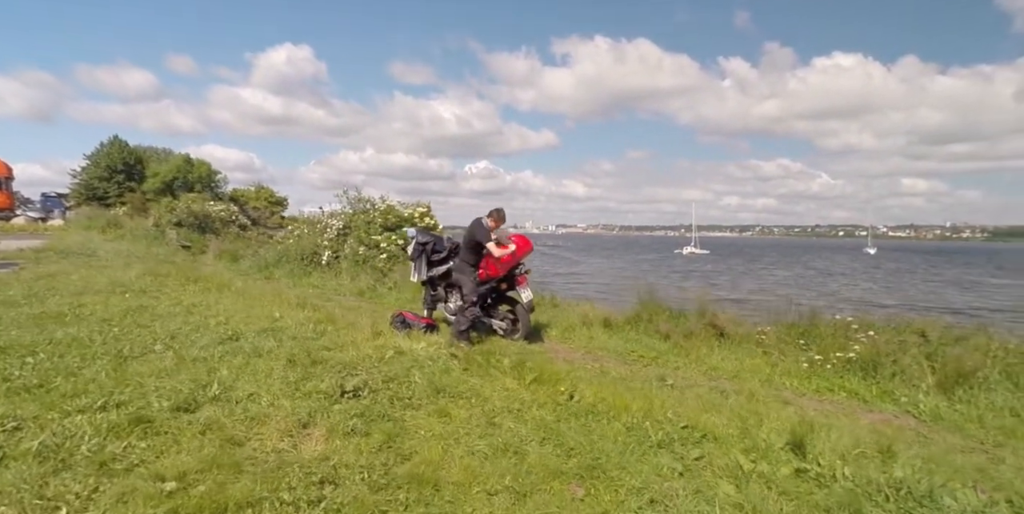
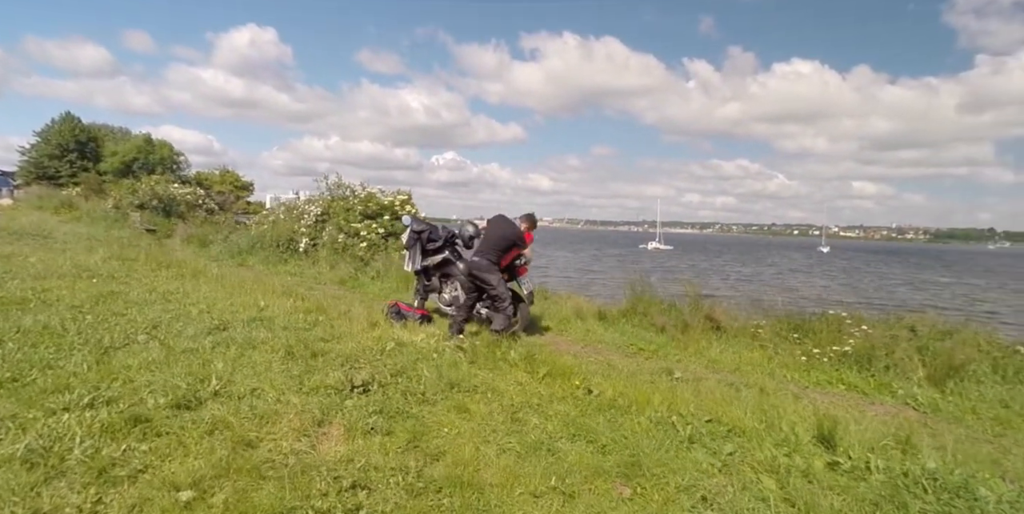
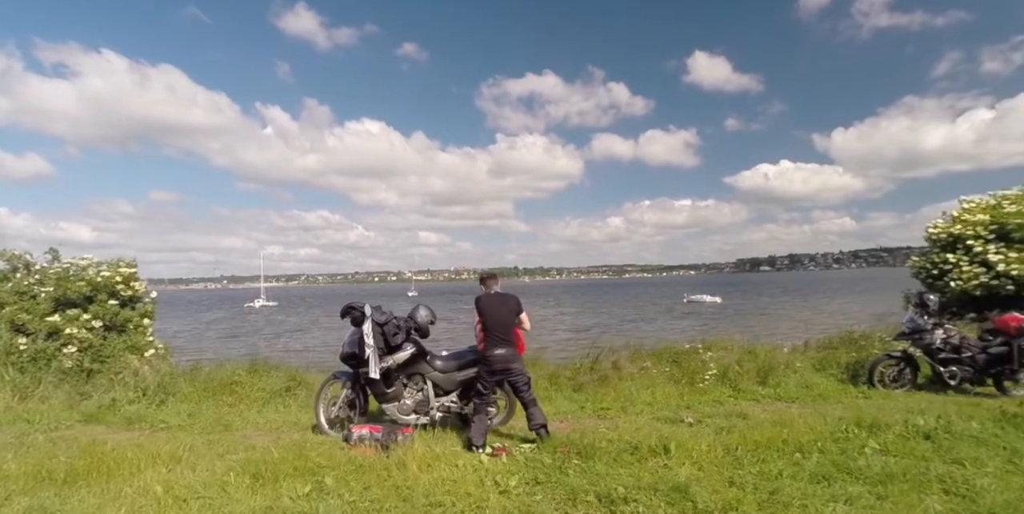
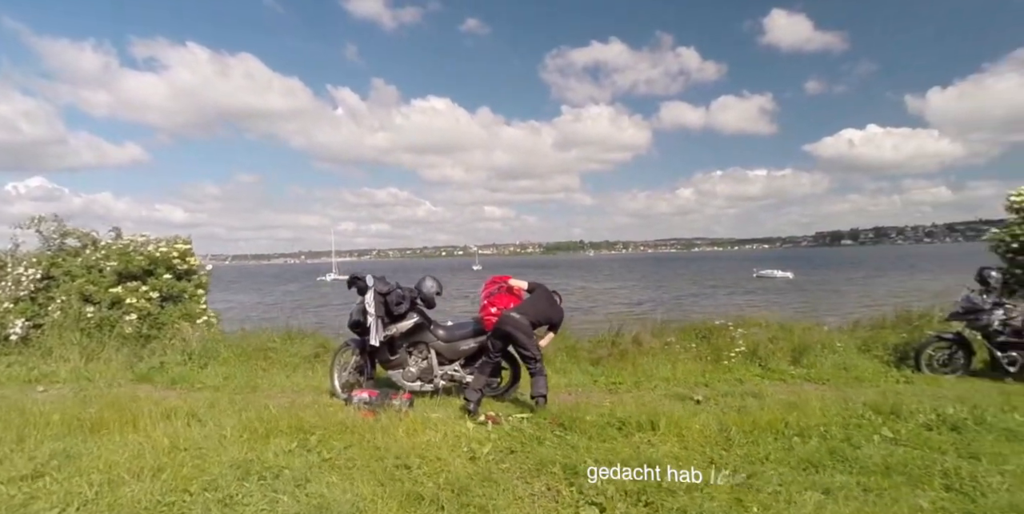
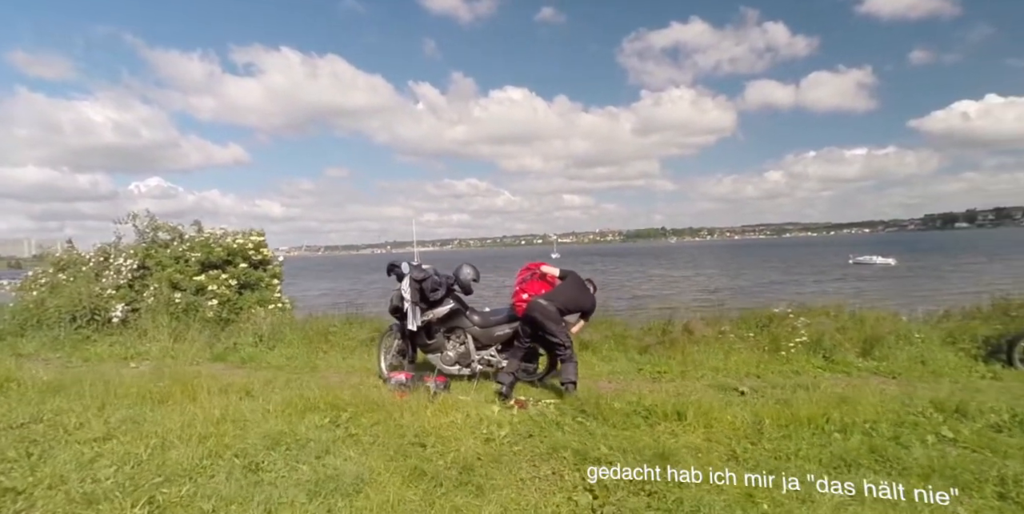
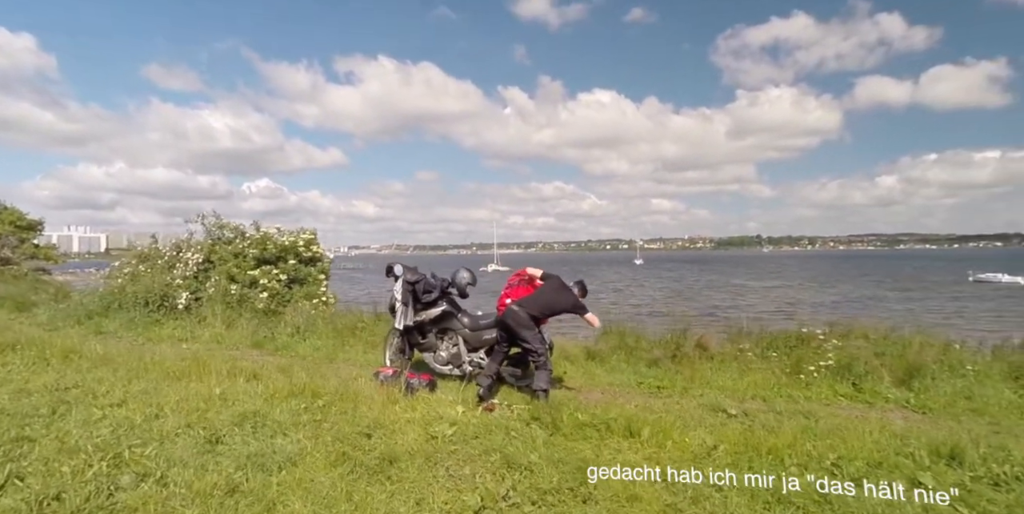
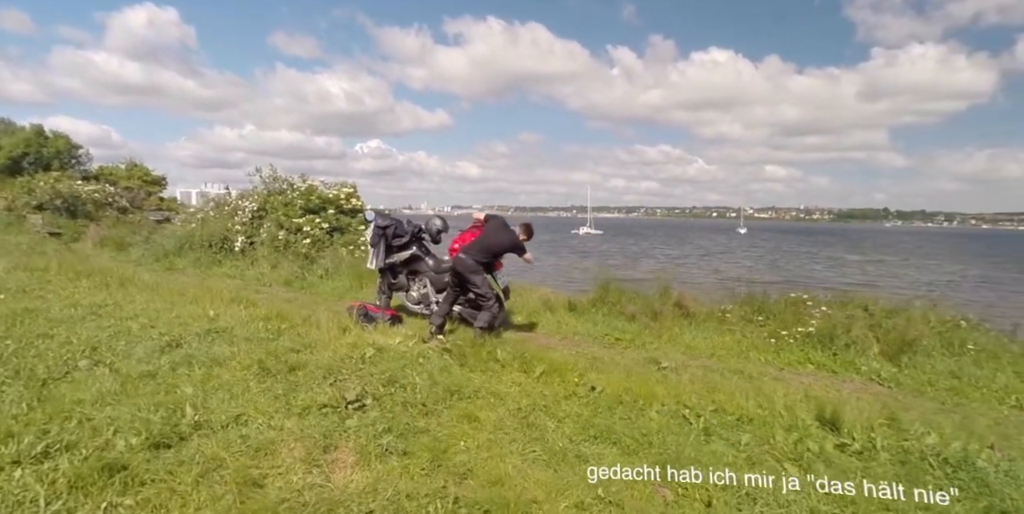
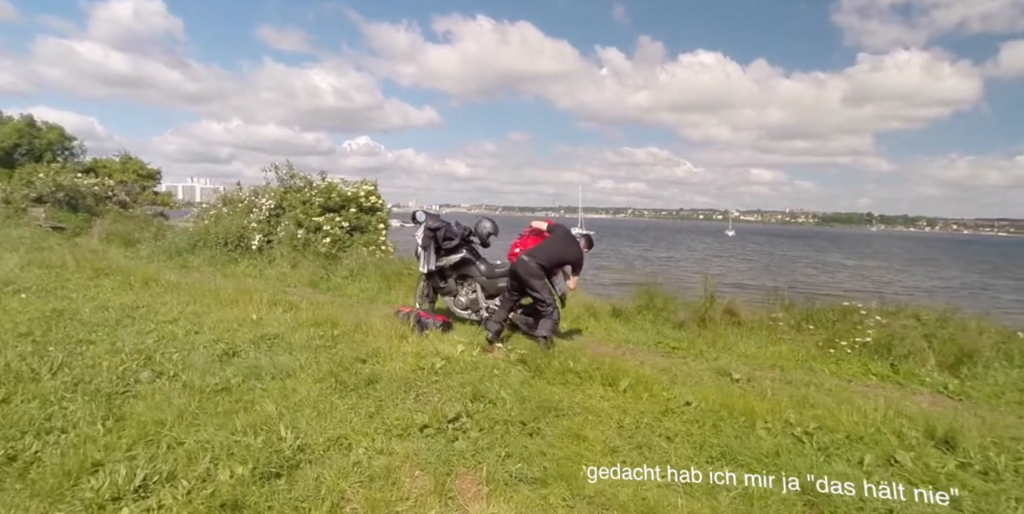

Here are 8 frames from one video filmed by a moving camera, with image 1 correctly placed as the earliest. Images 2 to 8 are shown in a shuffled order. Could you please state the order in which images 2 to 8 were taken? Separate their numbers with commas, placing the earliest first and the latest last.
2, 7, 8, 6, 5, 4, 3
